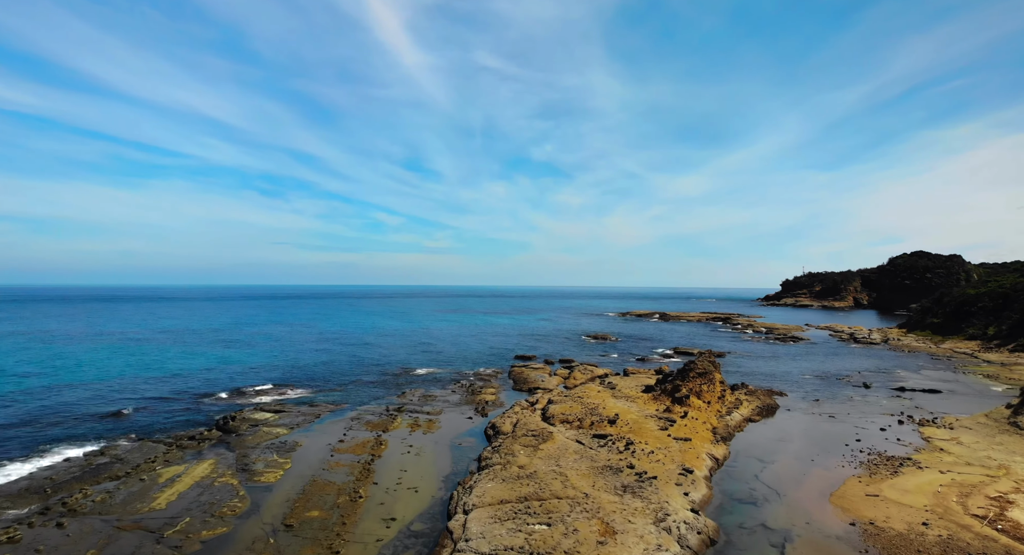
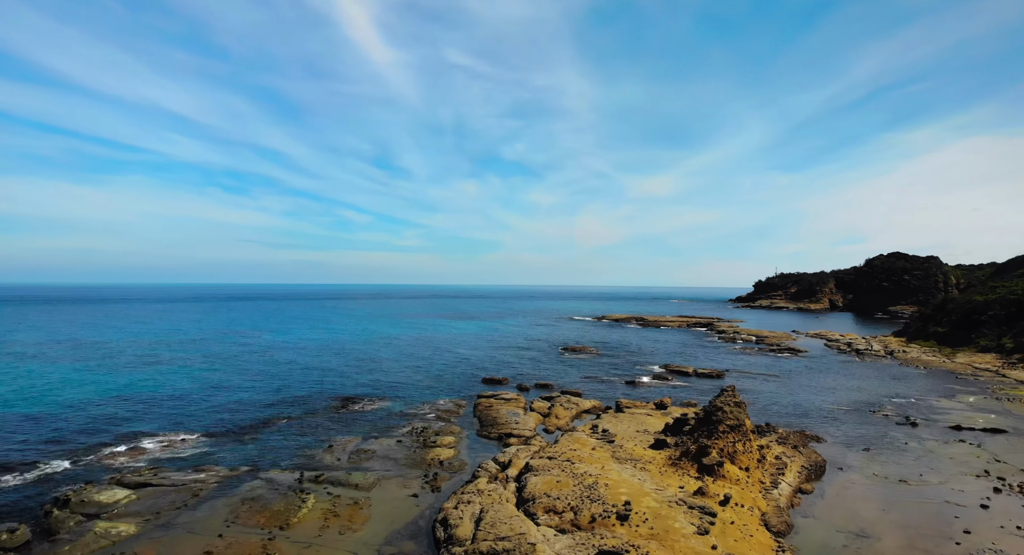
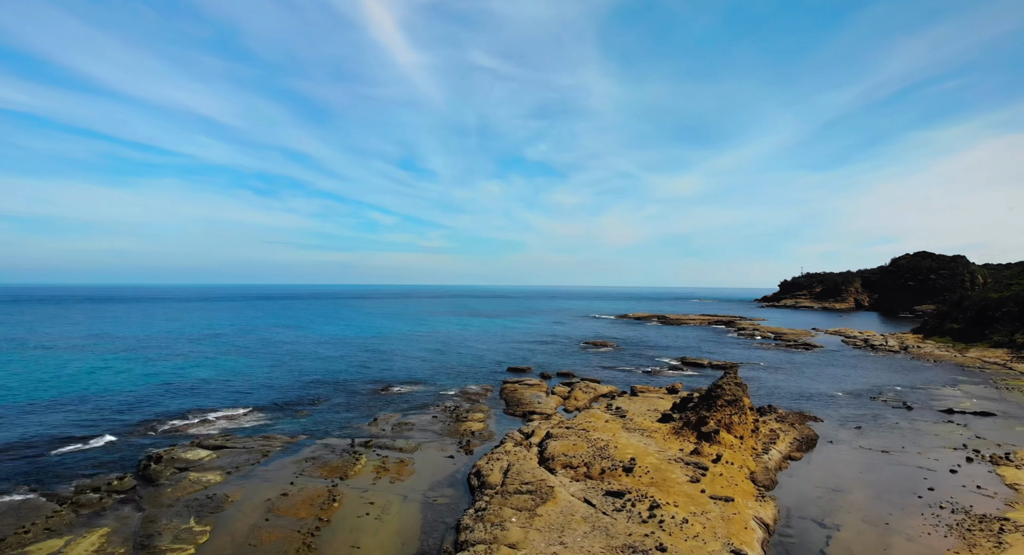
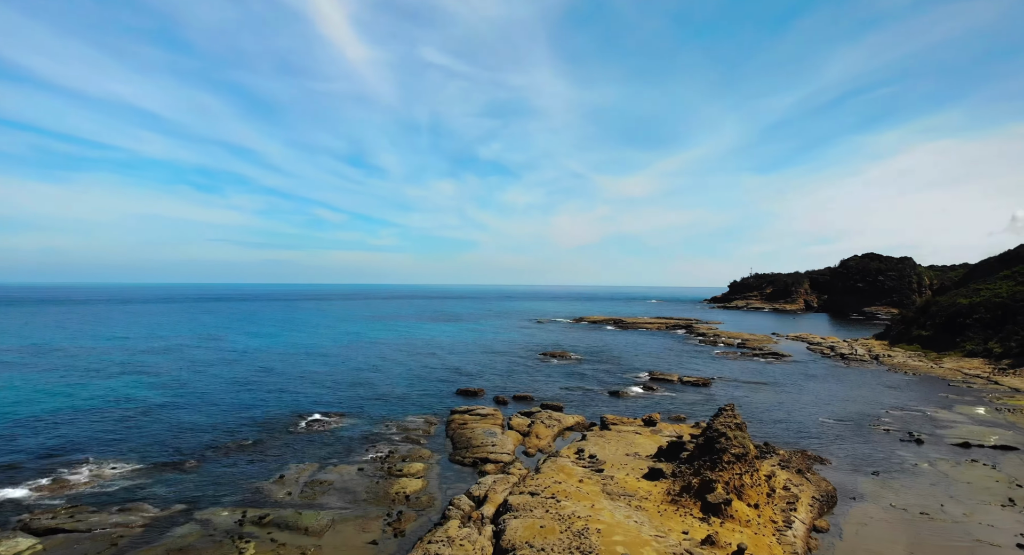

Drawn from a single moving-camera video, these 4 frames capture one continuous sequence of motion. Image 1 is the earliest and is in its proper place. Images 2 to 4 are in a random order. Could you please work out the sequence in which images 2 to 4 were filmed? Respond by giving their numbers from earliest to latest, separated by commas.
3, 2, 4
